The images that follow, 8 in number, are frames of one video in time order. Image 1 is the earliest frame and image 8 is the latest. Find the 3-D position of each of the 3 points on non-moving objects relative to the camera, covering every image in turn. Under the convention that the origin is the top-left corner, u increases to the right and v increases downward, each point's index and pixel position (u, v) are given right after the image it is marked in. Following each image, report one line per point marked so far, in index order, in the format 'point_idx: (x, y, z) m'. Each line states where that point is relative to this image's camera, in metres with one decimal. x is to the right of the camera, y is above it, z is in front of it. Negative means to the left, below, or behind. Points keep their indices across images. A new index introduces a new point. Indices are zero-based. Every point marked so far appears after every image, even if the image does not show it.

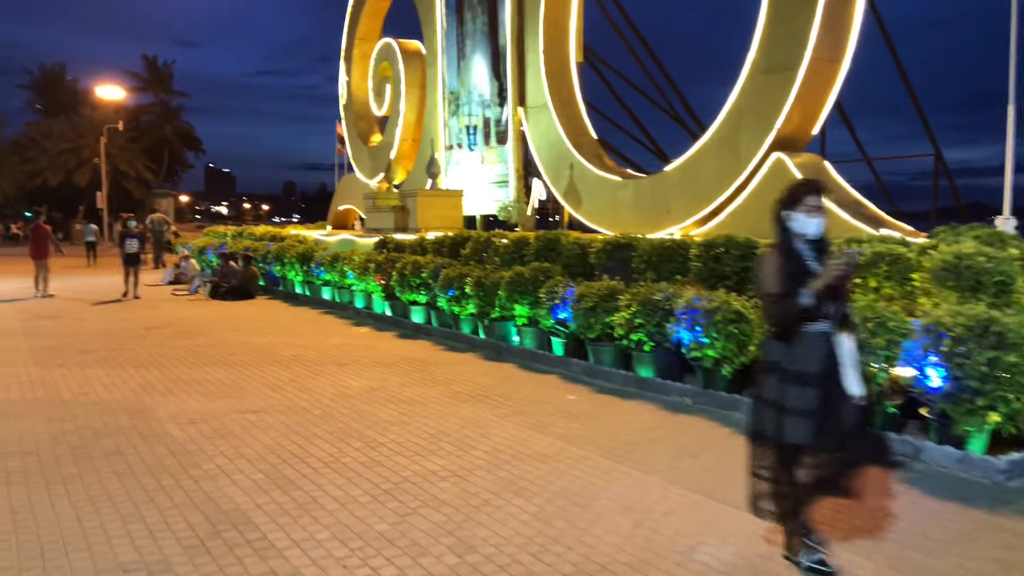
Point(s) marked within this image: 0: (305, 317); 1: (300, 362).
0: (-3.4, -0.5, +14.3) m
1: (-2.5, -0.9, +10.2) m
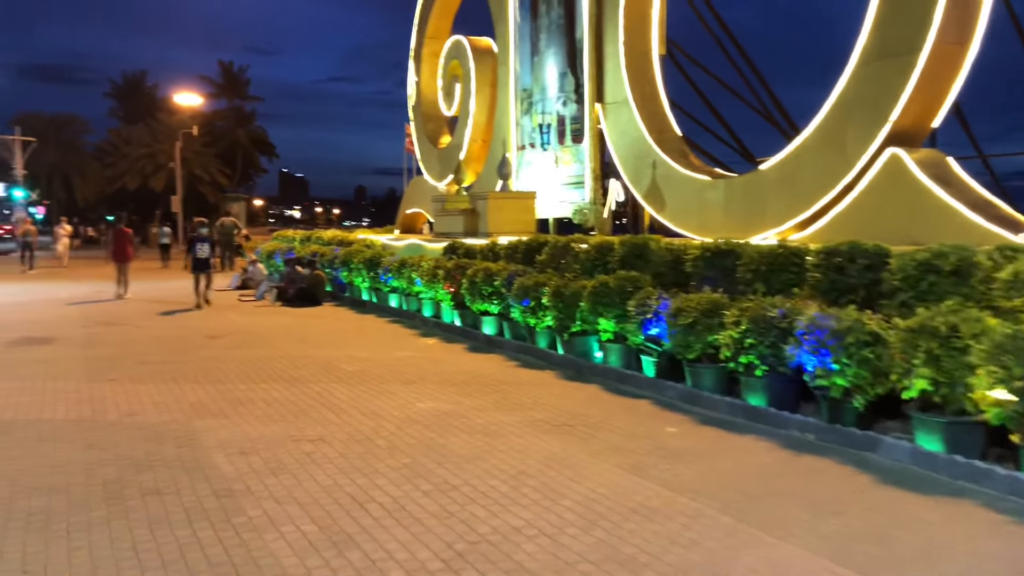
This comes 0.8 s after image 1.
0: (-2.2, -0.6, +13.5) m
1: (-1.6, -1.0, +9.3) m
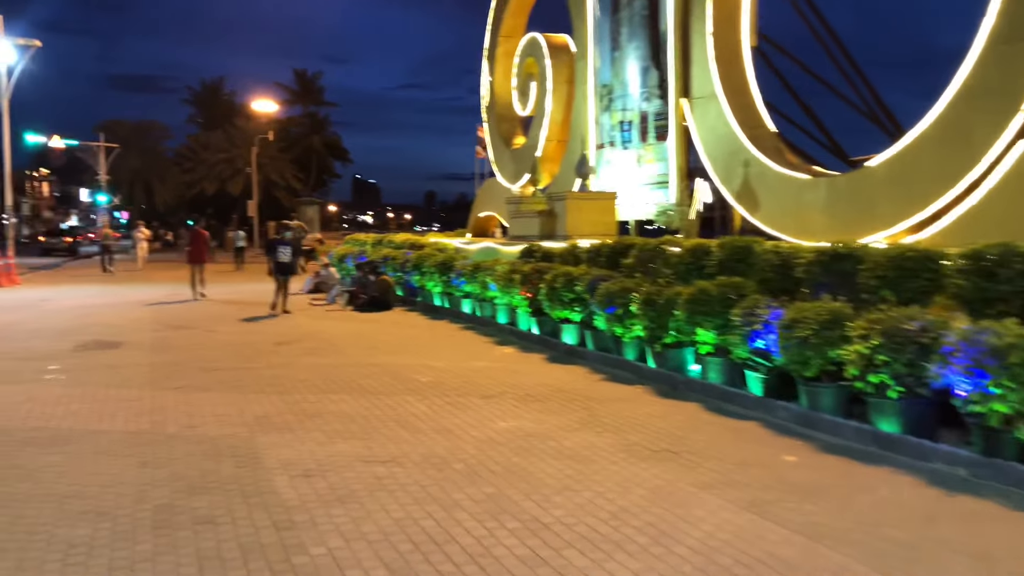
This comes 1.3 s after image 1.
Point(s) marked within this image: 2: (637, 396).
0: (-1.0, -0.7, +12.8) m
1: (-0.7, -1.0, +8.6) m
2: (+1.2, -1.0, +8.2) m
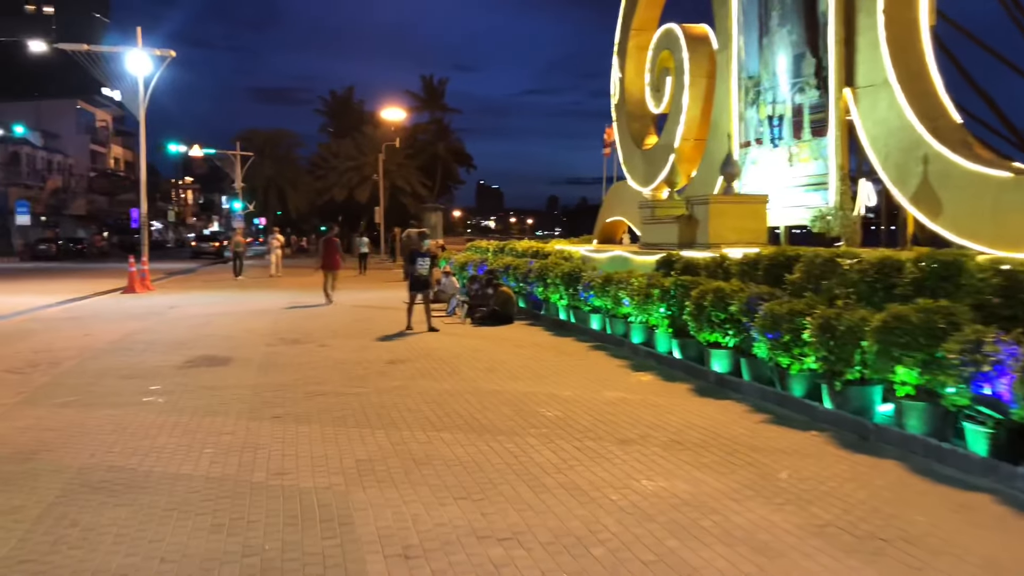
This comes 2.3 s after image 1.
0: (+0.8, -0.9, +11.5) m
1: (+0.5, -1.2, +7.3) m
2: (+2.3, -1.2, +6.6) m
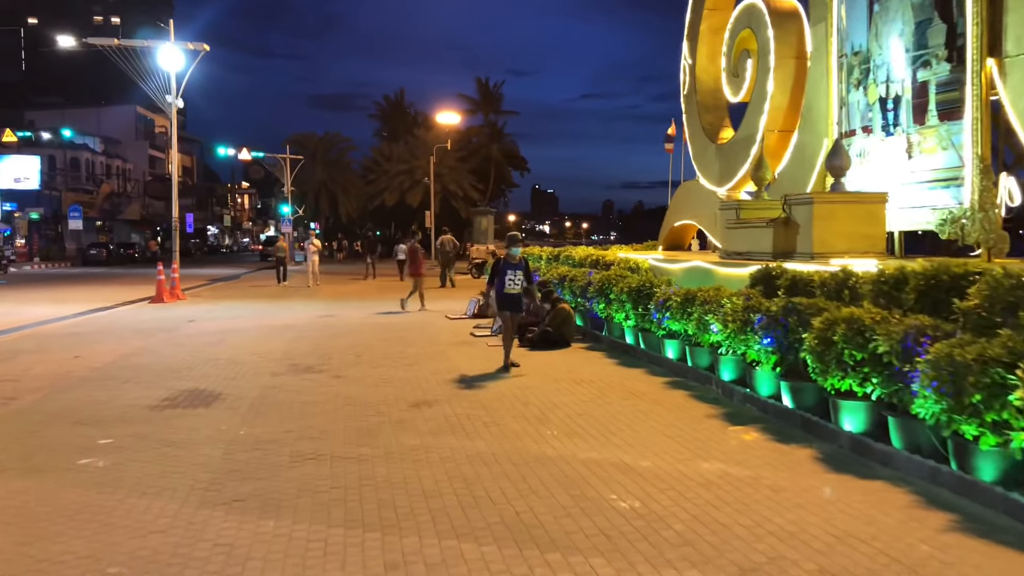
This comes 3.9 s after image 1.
0: (+1.4, -1.1, +9.0) m
1: (+0.8, -1.4, +4.8) m
2: (+2.6, -1.4, +4.1) m
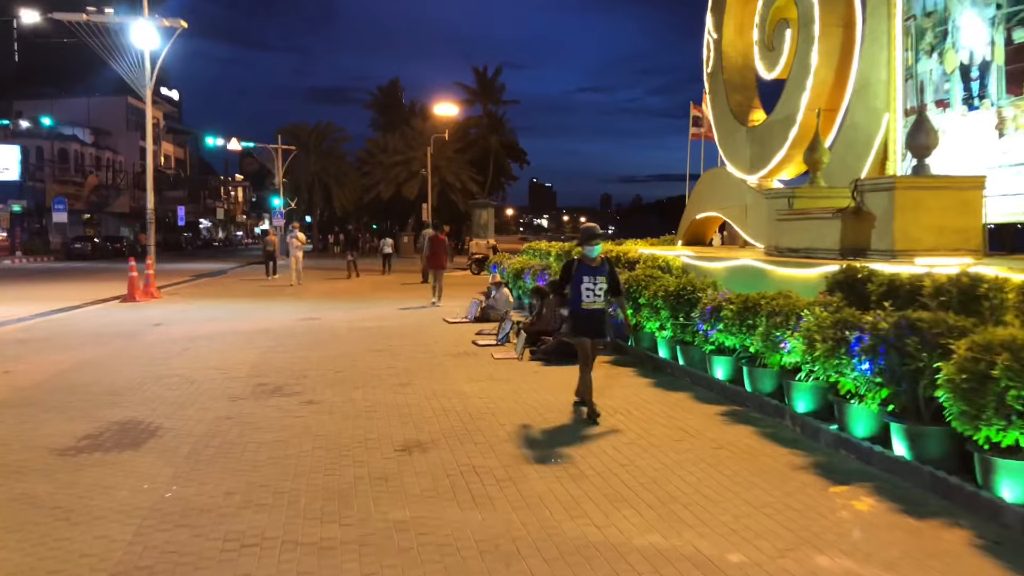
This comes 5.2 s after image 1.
0: (+1.5, -1.2, +7.0) m
1: (+1.0, -1.5, +2.8) m
2: (+2.8, -1.5, +2.1) m
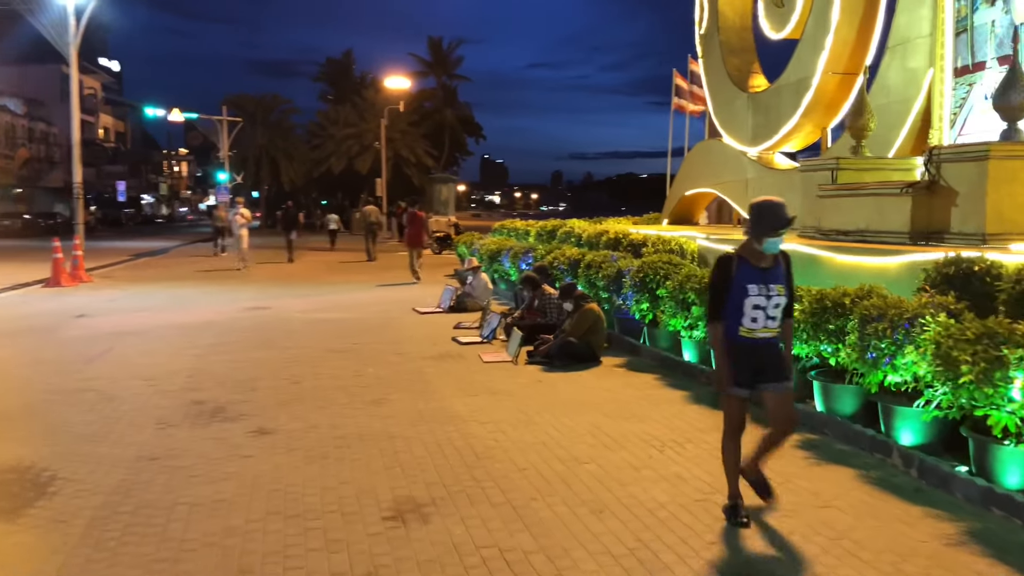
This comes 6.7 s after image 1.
0: (+1.7, -1.2, +5.2) m
1: (+1.4, -1.6, +1.0) m
2: (+3.2, -1.7, +0.4) m
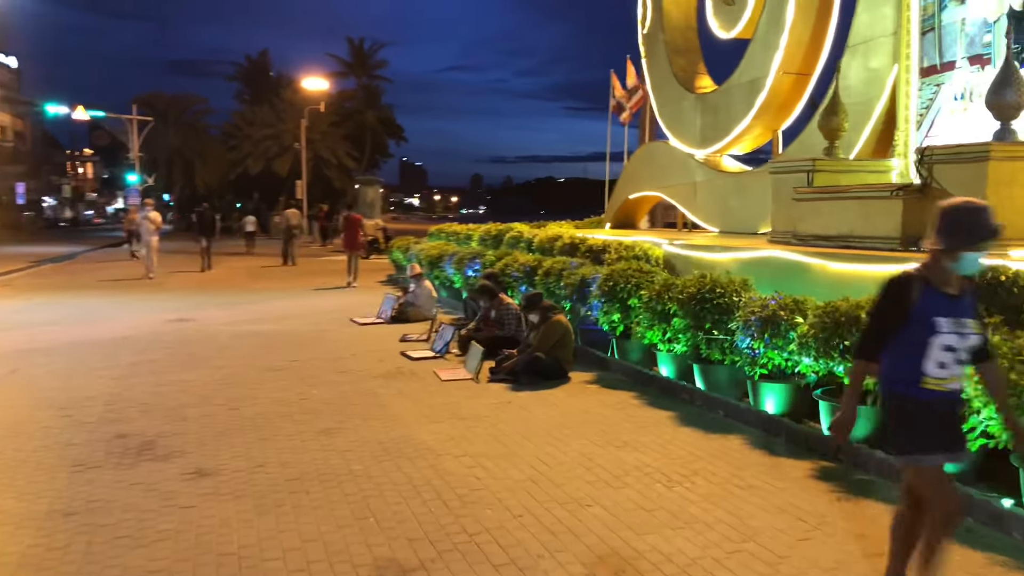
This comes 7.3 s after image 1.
0: (+1.7, -1.3, +4.6) m
1: (+1.7, -1.7, +0.4) m
2: (+3.6, -1.7, -0.1) m
